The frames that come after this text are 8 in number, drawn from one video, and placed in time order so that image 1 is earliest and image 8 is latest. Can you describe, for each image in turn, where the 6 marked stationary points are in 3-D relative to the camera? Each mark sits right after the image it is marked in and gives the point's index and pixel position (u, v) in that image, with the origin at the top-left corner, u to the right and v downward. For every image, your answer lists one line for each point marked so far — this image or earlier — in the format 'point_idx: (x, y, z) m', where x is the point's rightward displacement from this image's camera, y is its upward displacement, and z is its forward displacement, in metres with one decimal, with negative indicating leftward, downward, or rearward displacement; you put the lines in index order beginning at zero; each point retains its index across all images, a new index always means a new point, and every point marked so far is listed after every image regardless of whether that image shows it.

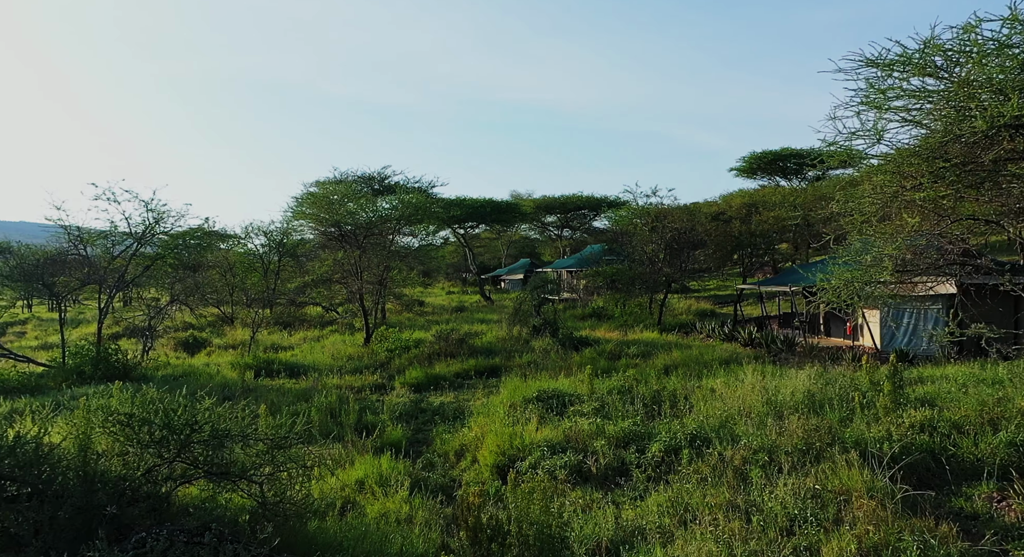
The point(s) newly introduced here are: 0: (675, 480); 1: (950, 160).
0: (+1.4, -1.7, +6.1) m
1: (+3.8, +1.0, +6.3) m
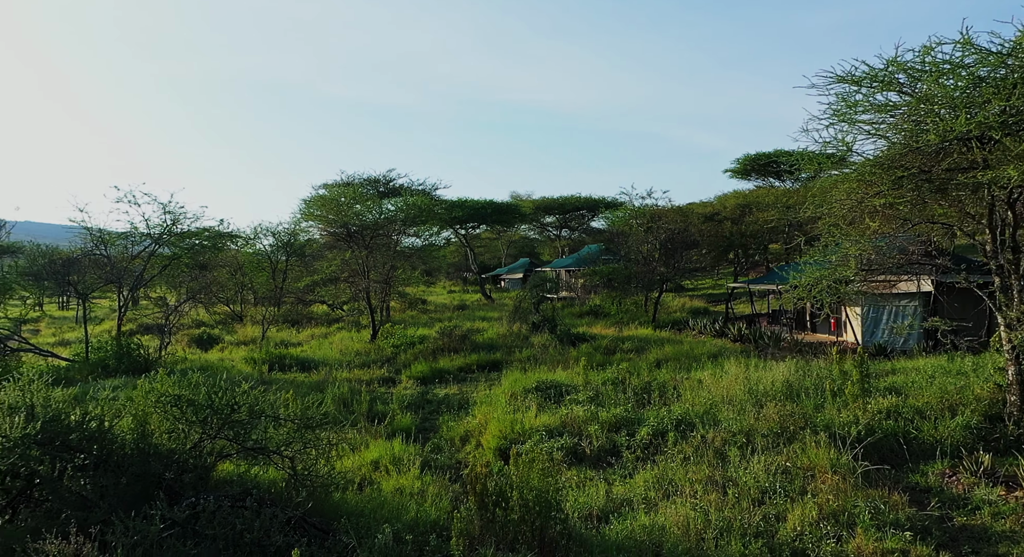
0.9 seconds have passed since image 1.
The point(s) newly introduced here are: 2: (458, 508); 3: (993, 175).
0: (+1.4, -1.6, +6.7) m
1: (+3.8, +1.1, +7.0) m
2: (-0.4, -1.7, +5.4) m
3: (+4.1, +0.9, +6.2) m
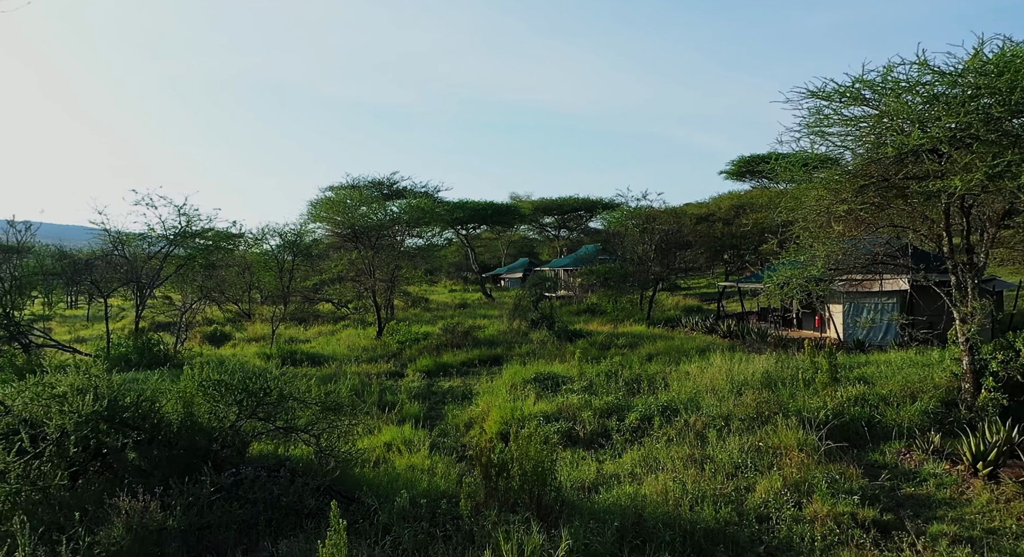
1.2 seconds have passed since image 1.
0: (+1.4, -1.6, +7.5) m
1: (+3.8, +1.1, +7.7) m
2: (-0.4, -1.7, +6.1) m
3: (+4.1, +0.9, +6.9) m
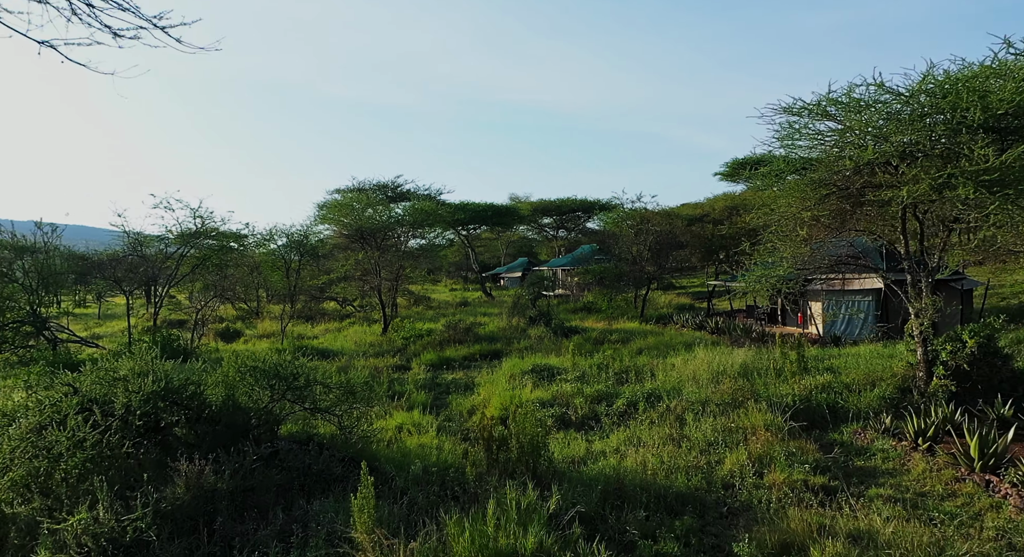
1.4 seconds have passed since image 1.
0: (+1.4, -1.6, +8.3) m
1: (+3.8, +1.1, +8.5) m
2: (-0.4, -1.6, +6.9) m
3: (+4.1, +0.9, +7.8) m
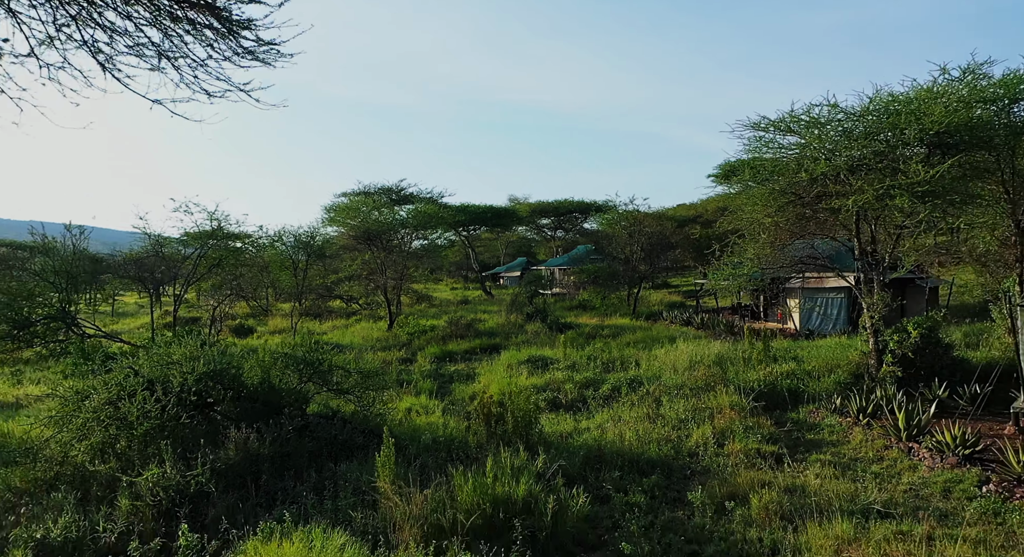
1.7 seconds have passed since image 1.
0: (+1.3, -1.6, +9.4) m
1: (+3.7, +1.1, +9.6) m
2: (-0.5, -1.6, +8.0) m
3: (+4.1, +0.9, +8.9) m
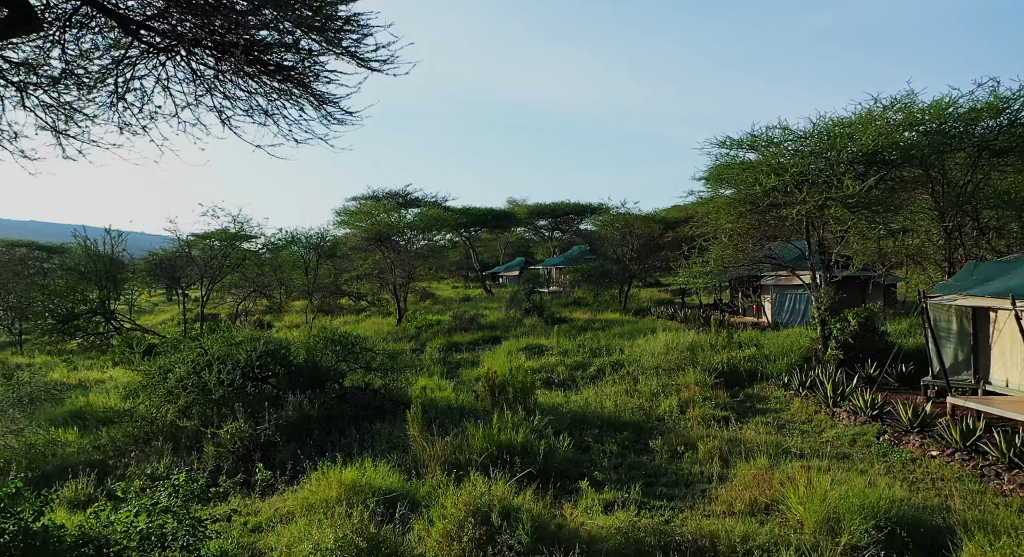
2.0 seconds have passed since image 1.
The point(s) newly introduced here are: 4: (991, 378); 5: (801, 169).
0: (+1.3, -1.6, +11.1) m
1: (+3.7, +1.1, +11.3) m
2: (-0.5, -1.6, +9.7) m
3: (+4.1, +1.0, +10.5) m
4: (+5.7, -1.2, +8.6) m
5: (+4.2, +1.6, +10.6) m
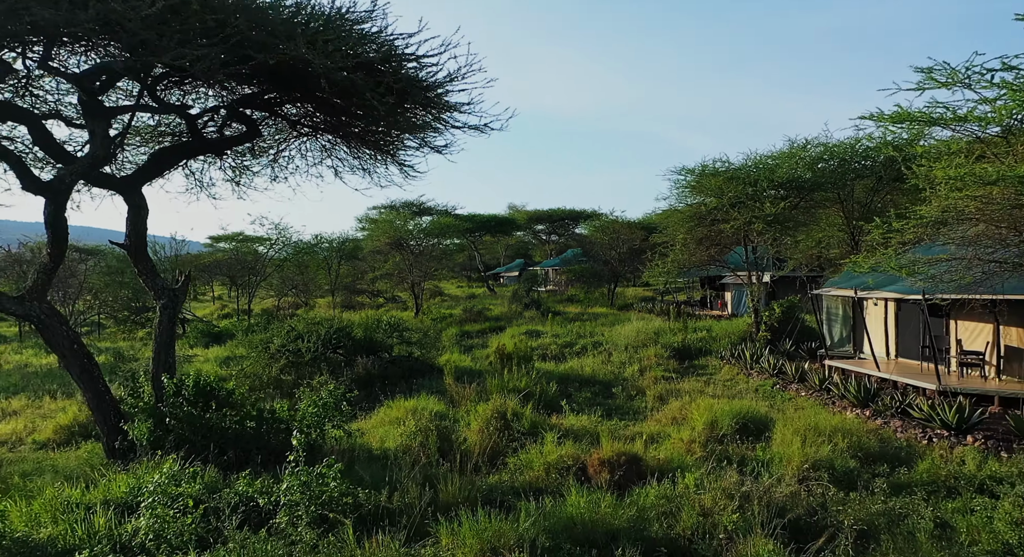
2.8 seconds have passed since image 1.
0: (+1.4, -1.5, +14.4) m
1: (+3.8, +1.2, +14.6) m
2: (-0.4, -1.5, +13.0) m
3: (+4.1, +1.0, +13.9) m
4: (+5.7, -1.1, +11.9) m
5: (+4.3, +1.6, +13.9) m
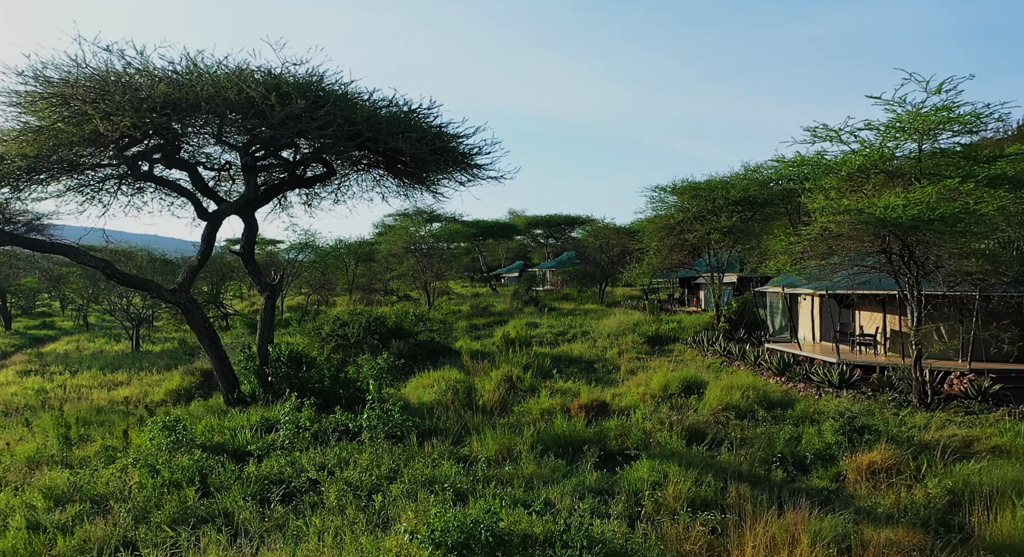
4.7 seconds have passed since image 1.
0: (+1.5, -1.5, +17.3) m
1: (+3.9, +1.2, +17.5) m
2: (-0.3, -1.5, +15.9) m
3: (+4.2, +1.0, +16.8) m
4: (+5.8, -1.2, +14.9) m
5: (+4.3, +1.6, +16.8) m
